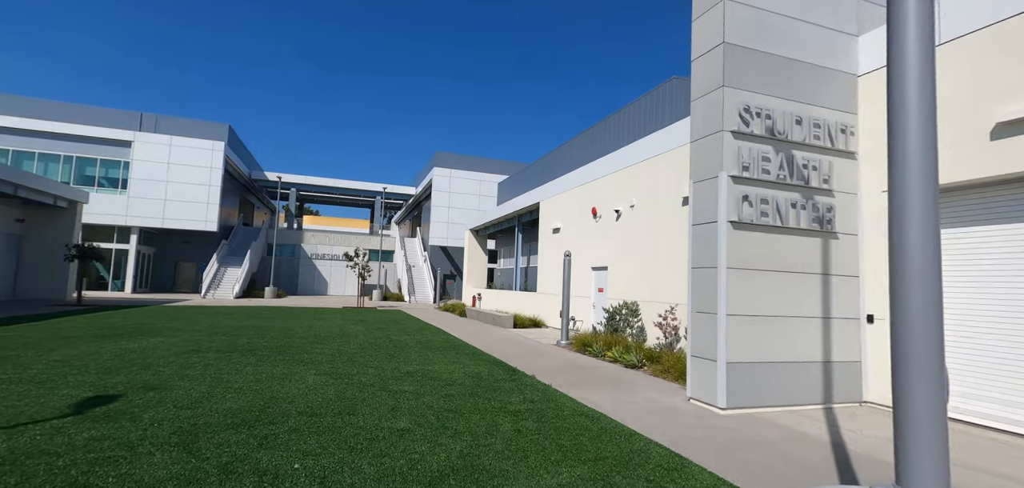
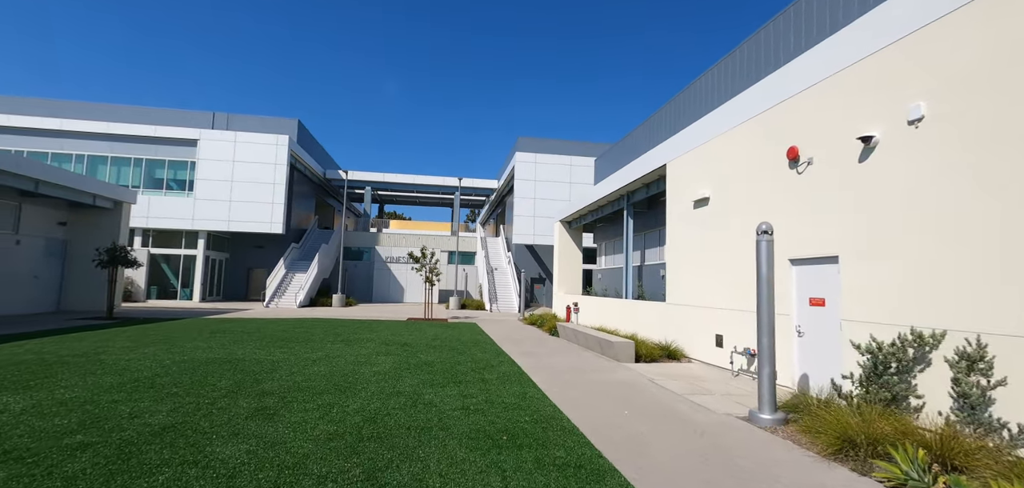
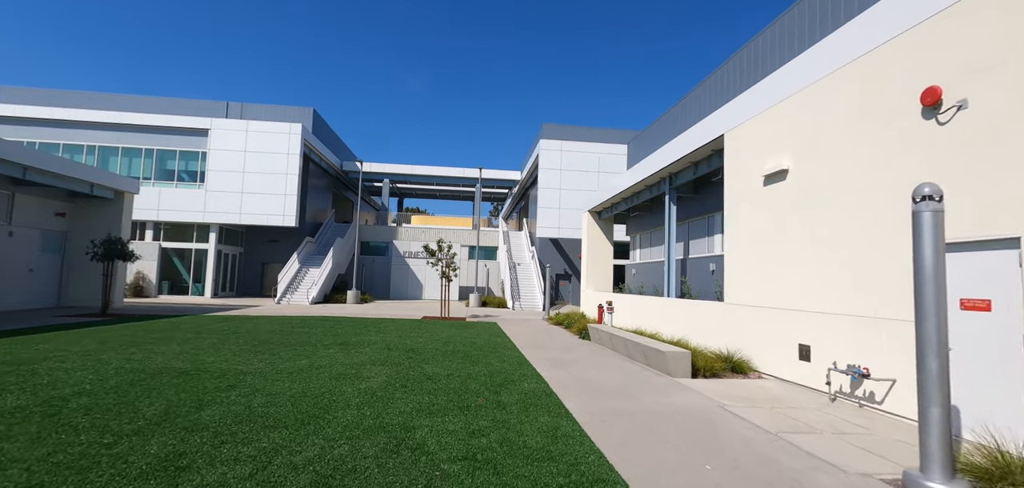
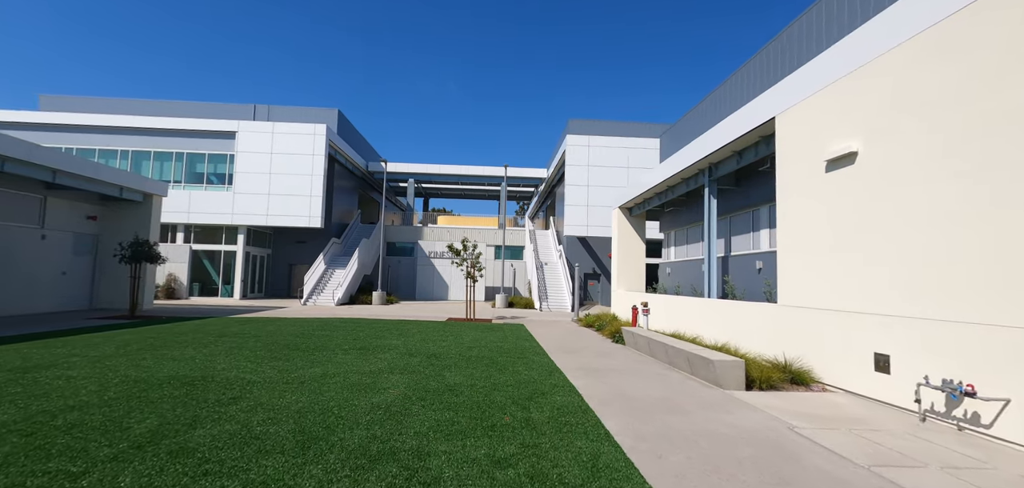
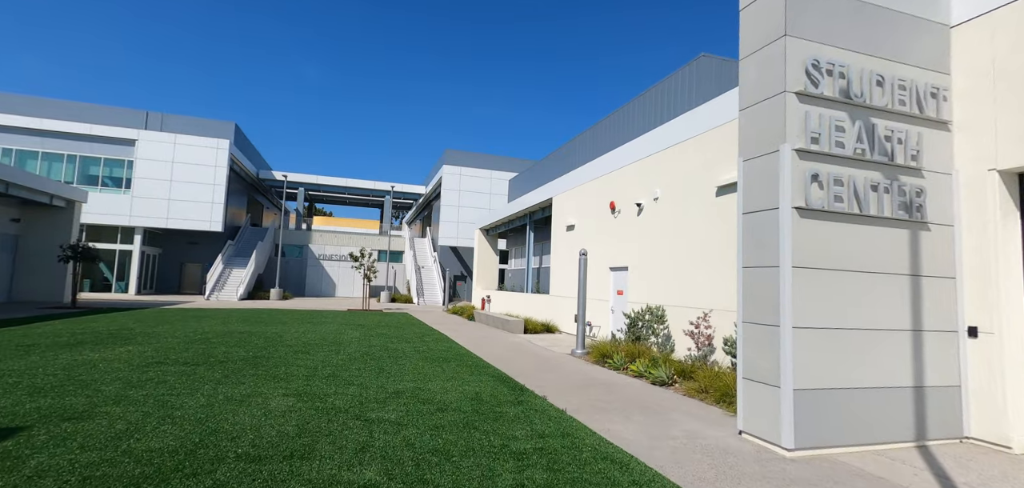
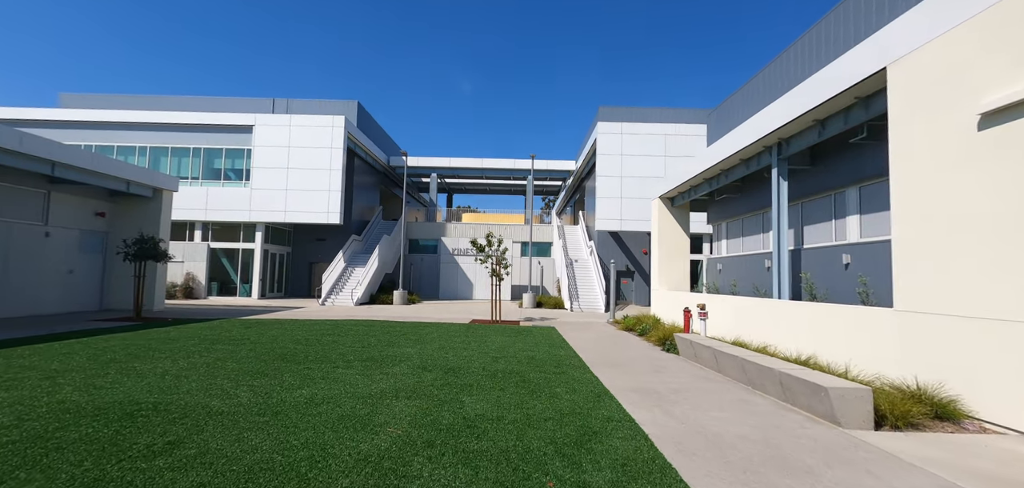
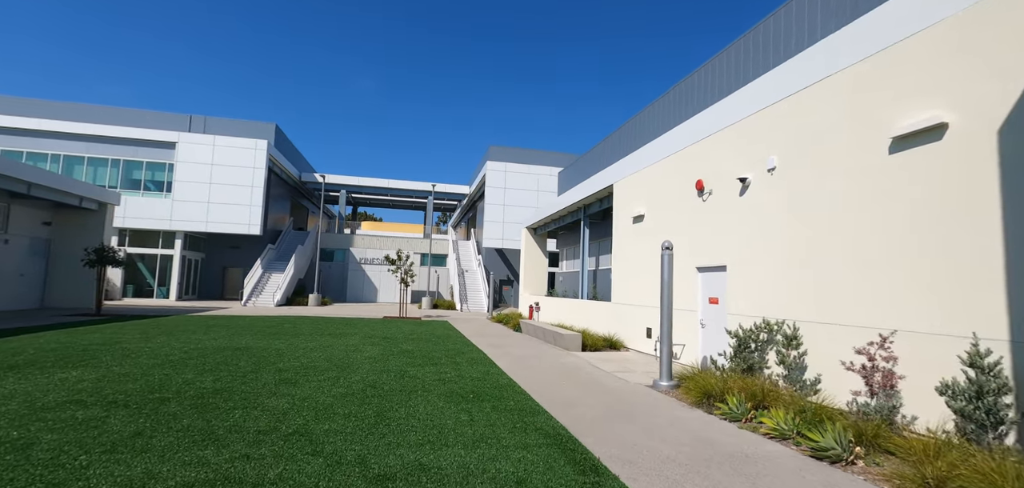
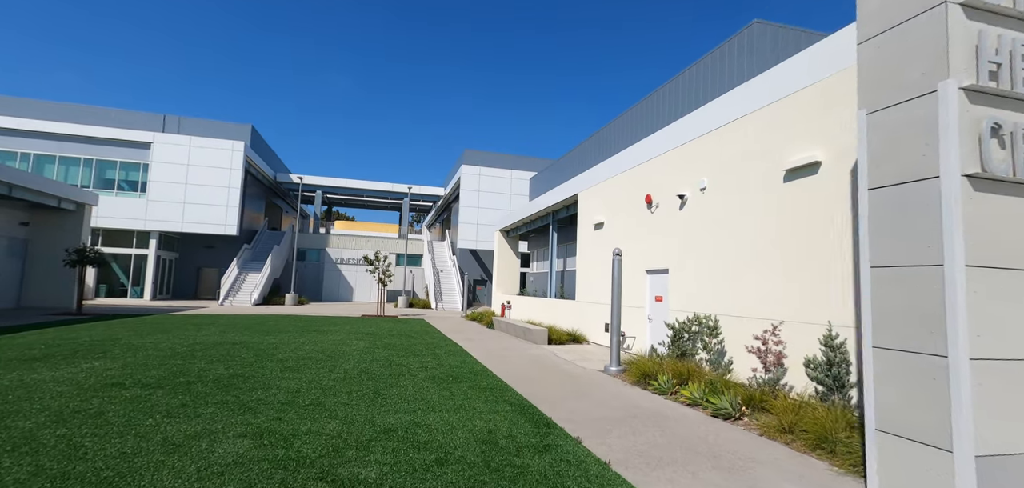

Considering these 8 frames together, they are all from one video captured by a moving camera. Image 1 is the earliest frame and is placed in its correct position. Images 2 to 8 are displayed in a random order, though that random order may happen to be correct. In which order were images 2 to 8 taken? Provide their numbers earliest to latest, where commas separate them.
5, 8, 7, 2, 3, 4, 6
